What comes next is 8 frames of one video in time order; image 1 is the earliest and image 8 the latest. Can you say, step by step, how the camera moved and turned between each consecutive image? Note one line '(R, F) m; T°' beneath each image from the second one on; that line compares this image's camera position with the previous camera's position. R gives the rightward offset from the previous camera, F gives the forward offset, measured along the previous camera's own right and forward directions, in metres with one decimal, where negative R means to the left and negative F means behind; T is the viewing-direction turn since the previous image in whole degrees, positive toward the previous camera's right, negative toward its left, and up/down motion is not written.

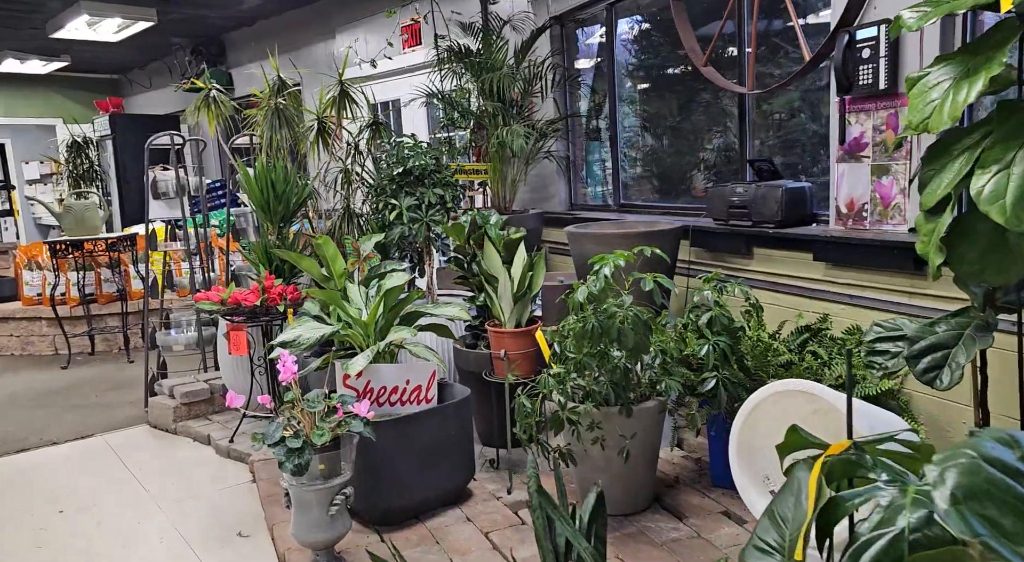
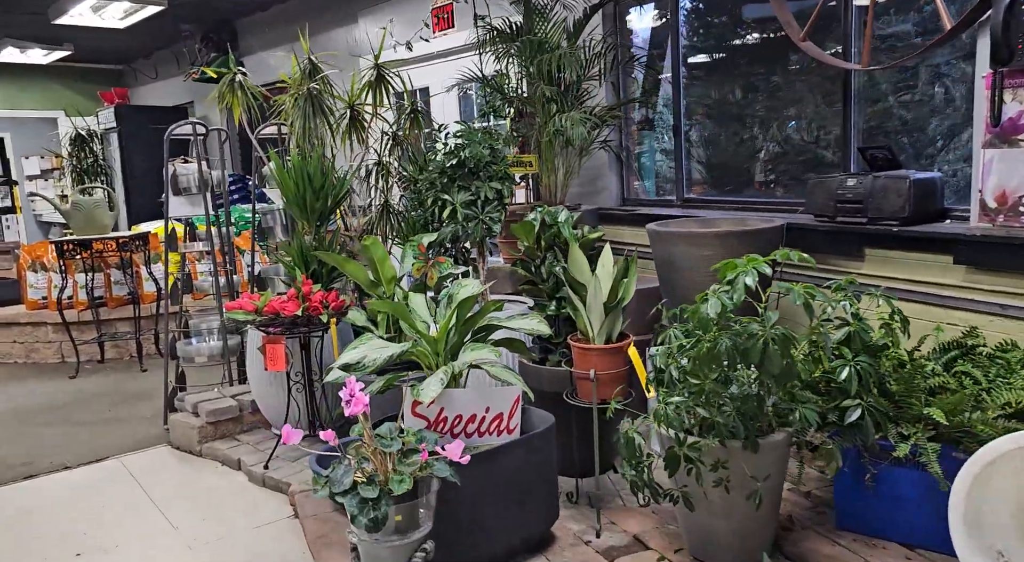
(-0.3, +0.4) m; 0°
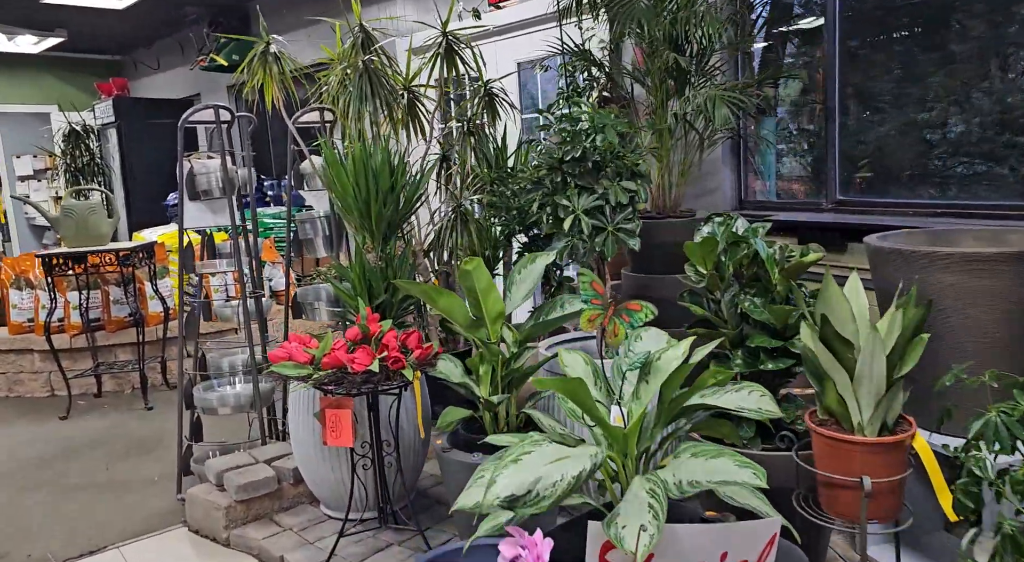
(-0.4, +1.0) m; 0°
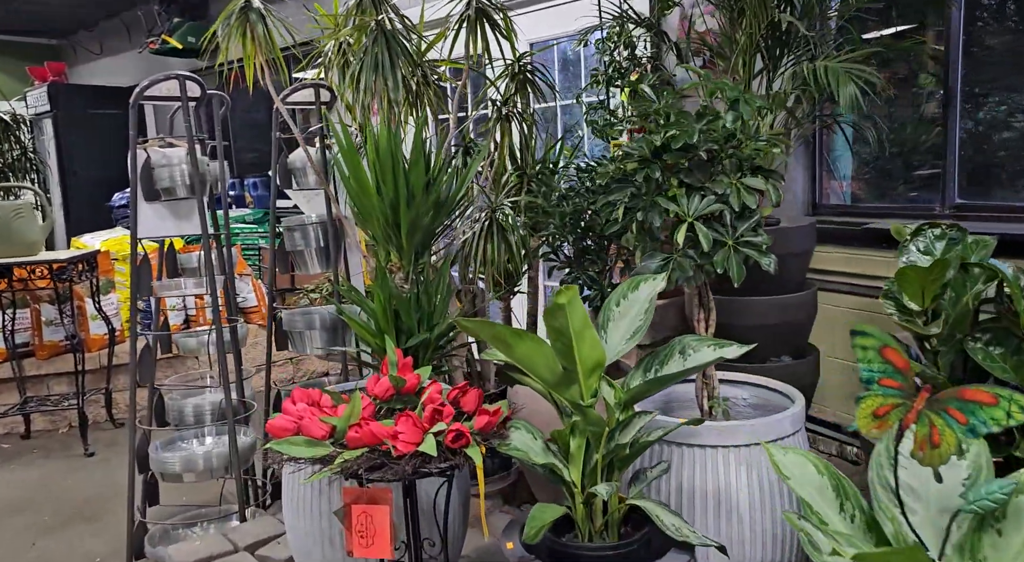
(-0.3, +0.8) m; +3°
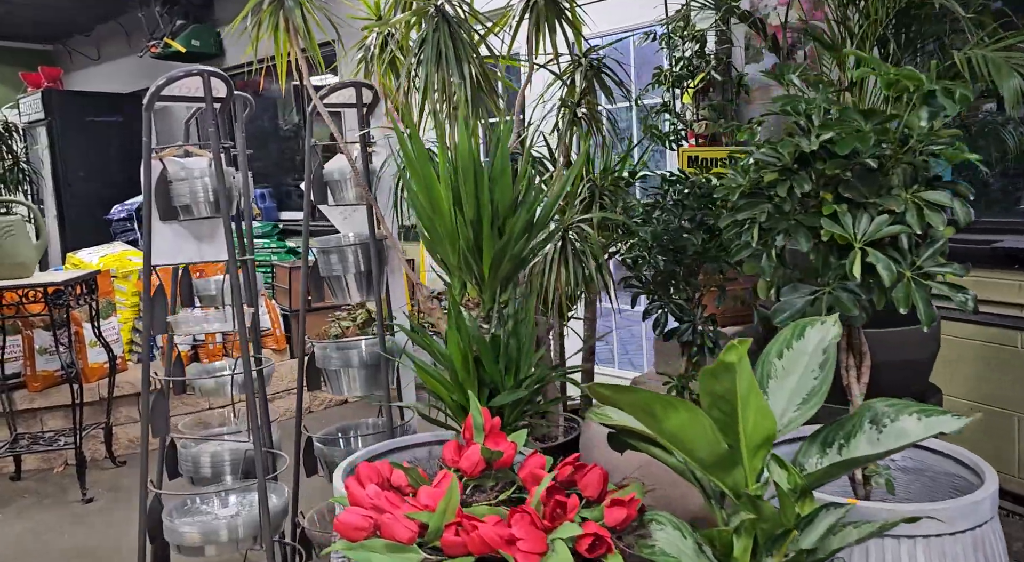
(-0.2, +0.4) m; 0°
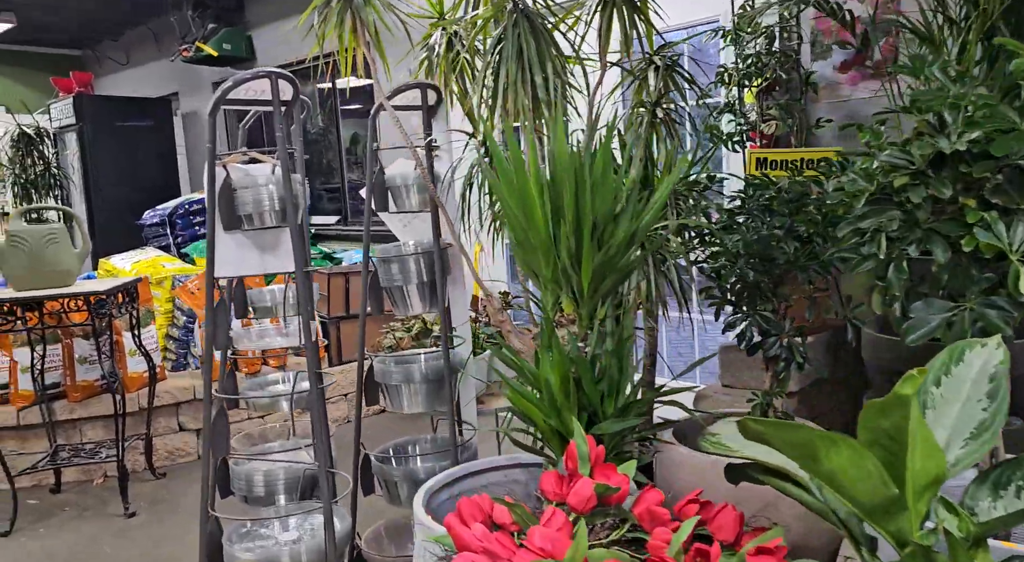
(-0.1, +0.1) m; -1°
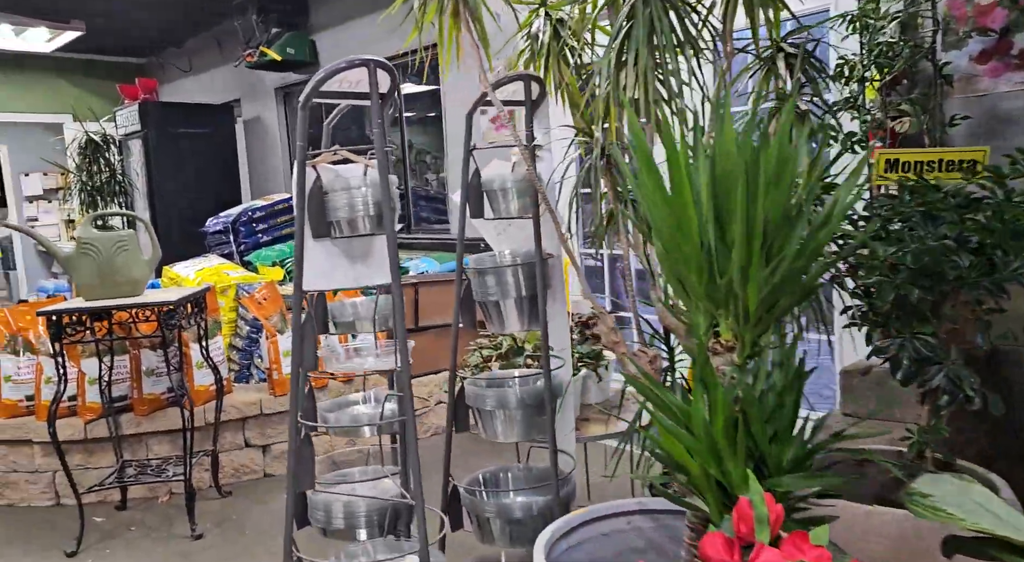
(-0.1, +0.3) m; -3°
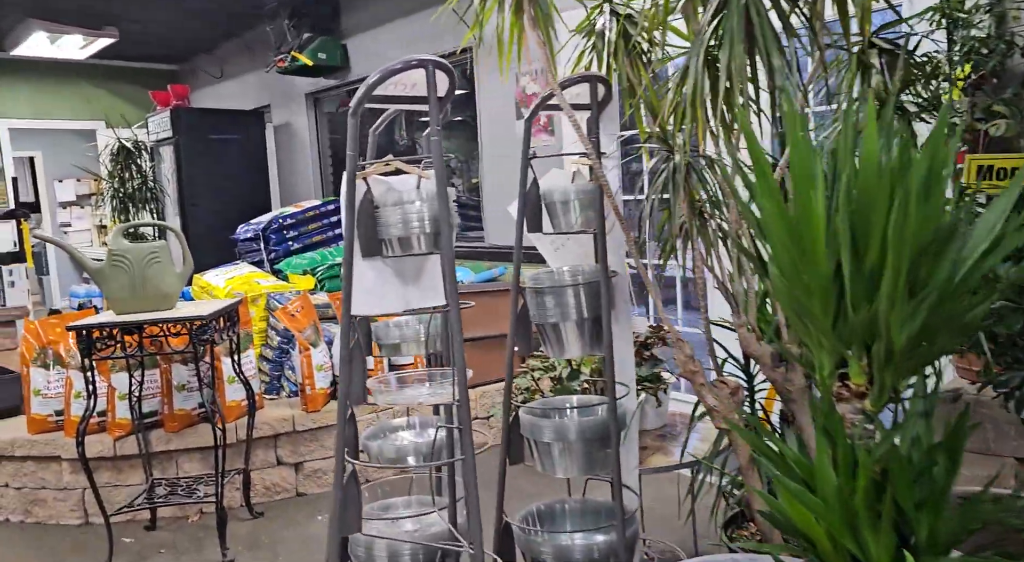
(-0.1, +0.2) m; -2°
